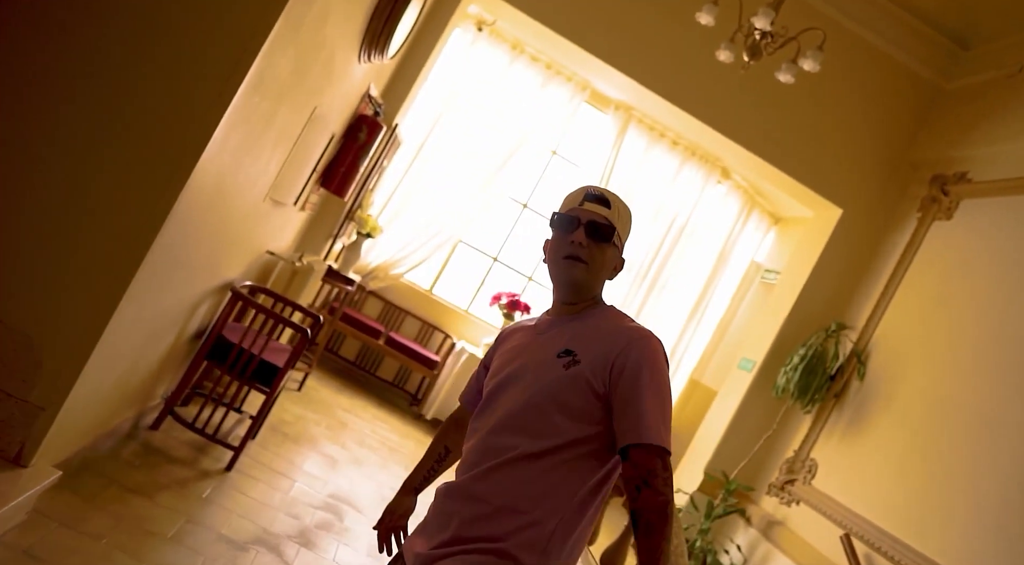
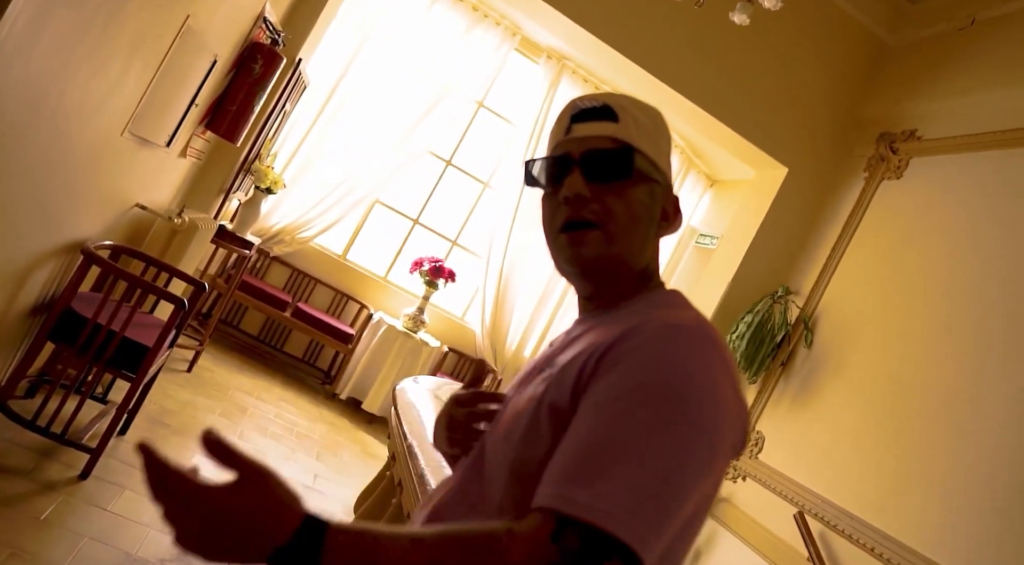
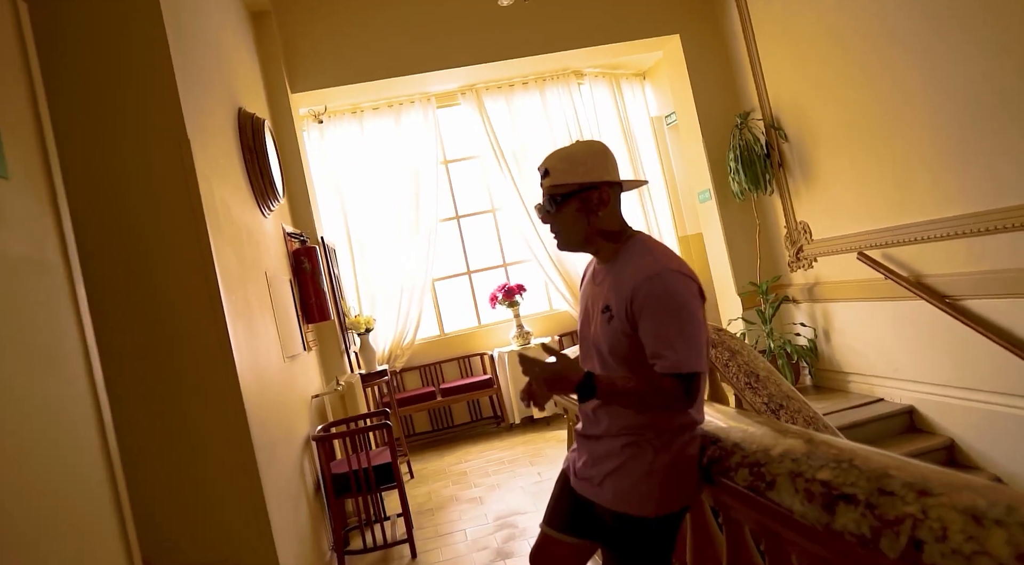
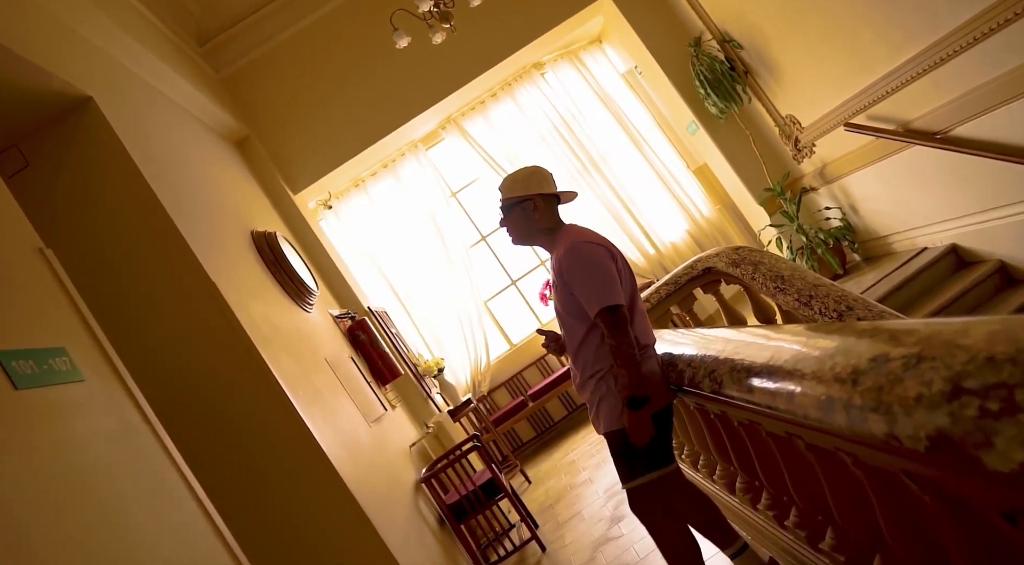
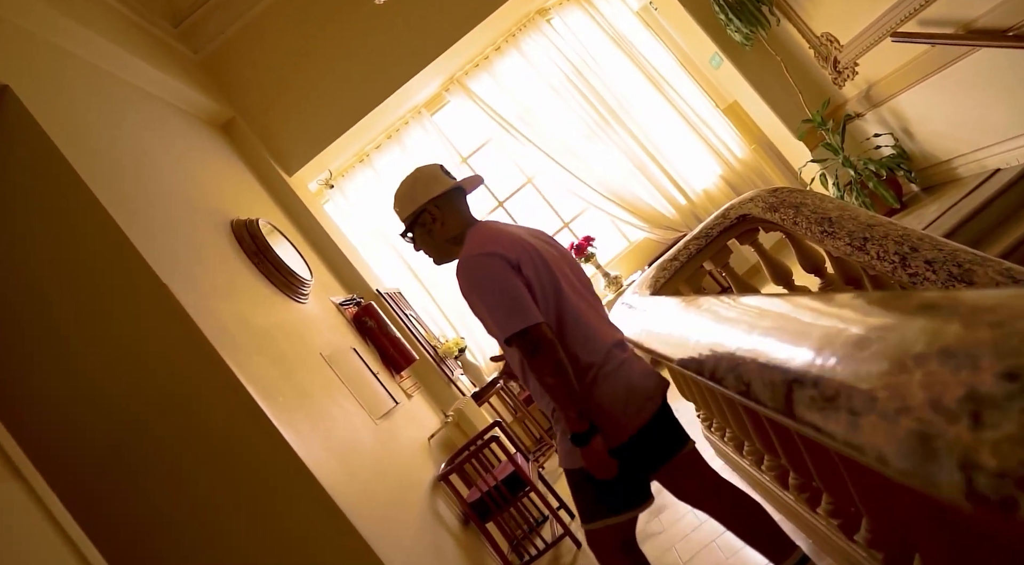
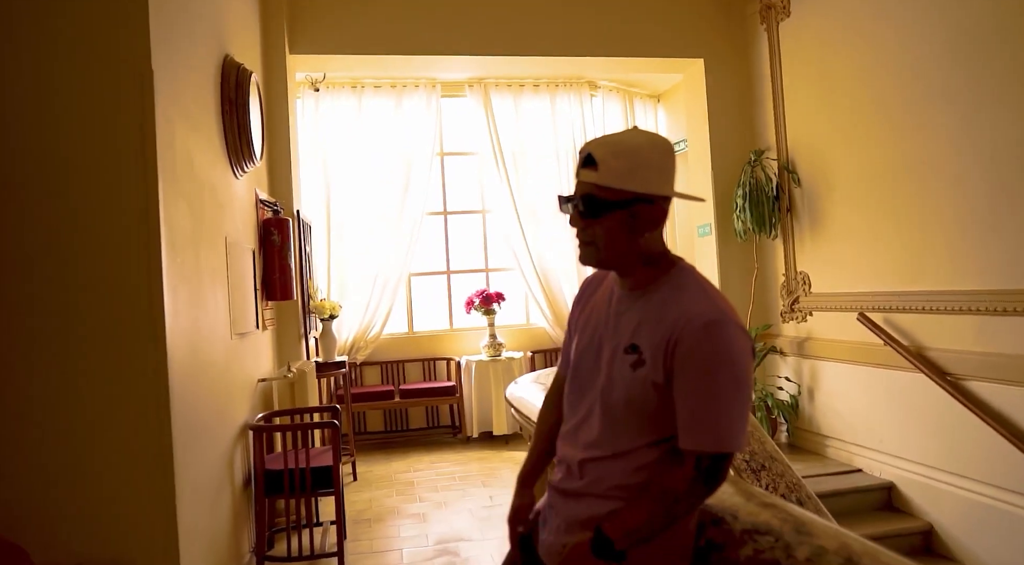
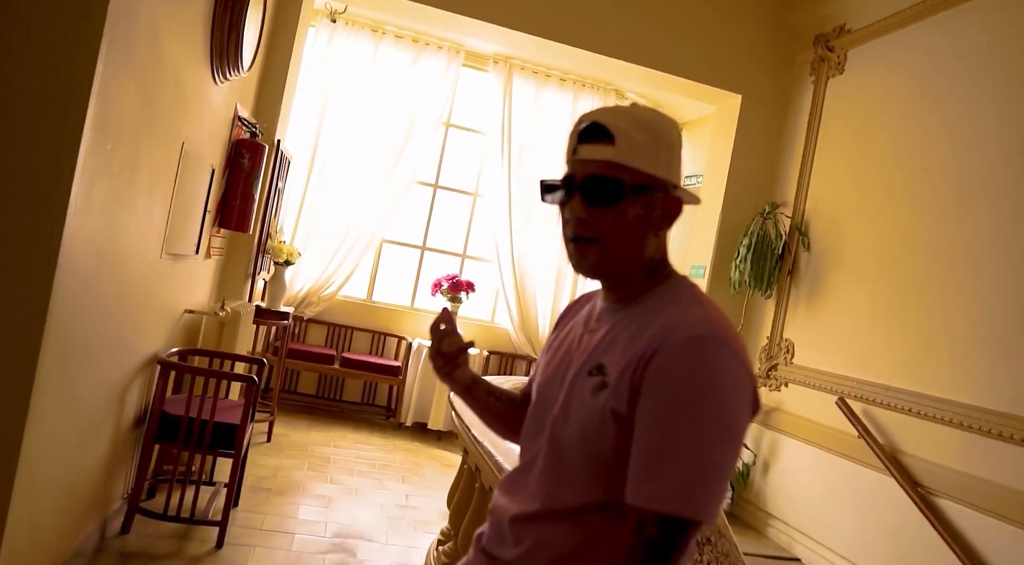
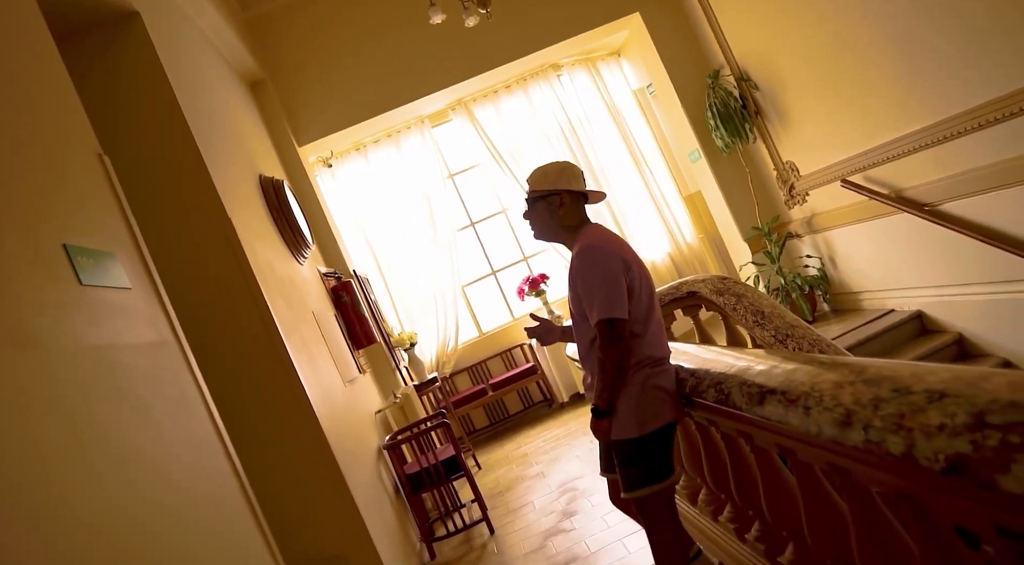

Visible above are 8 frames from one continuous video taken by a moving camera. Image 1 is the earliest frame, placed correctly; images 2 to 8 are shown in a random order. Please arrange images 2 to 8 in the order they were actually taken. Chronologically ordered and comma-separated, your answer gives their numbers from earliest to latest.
2, 7, 6, 3, 8, 4, 5
